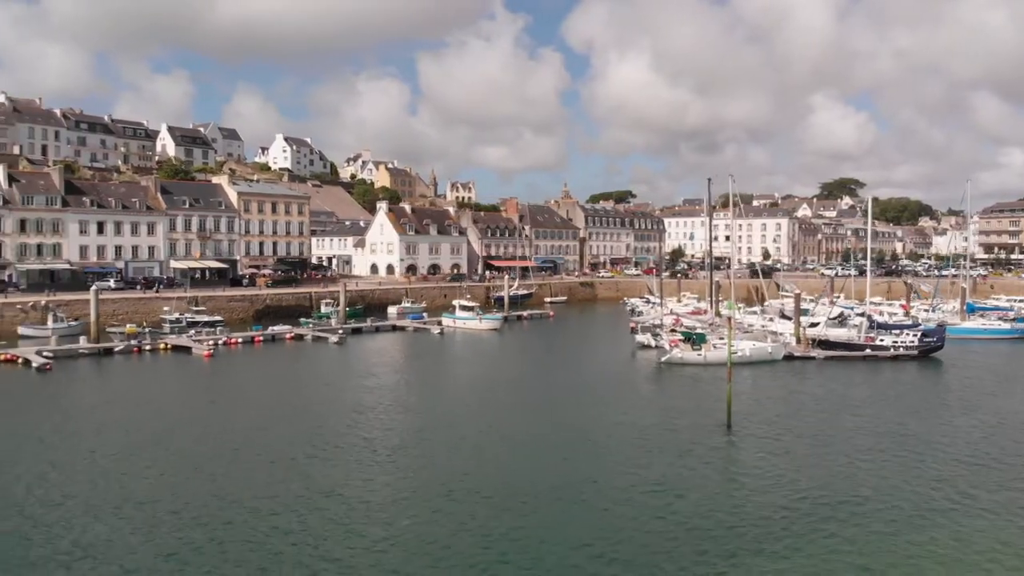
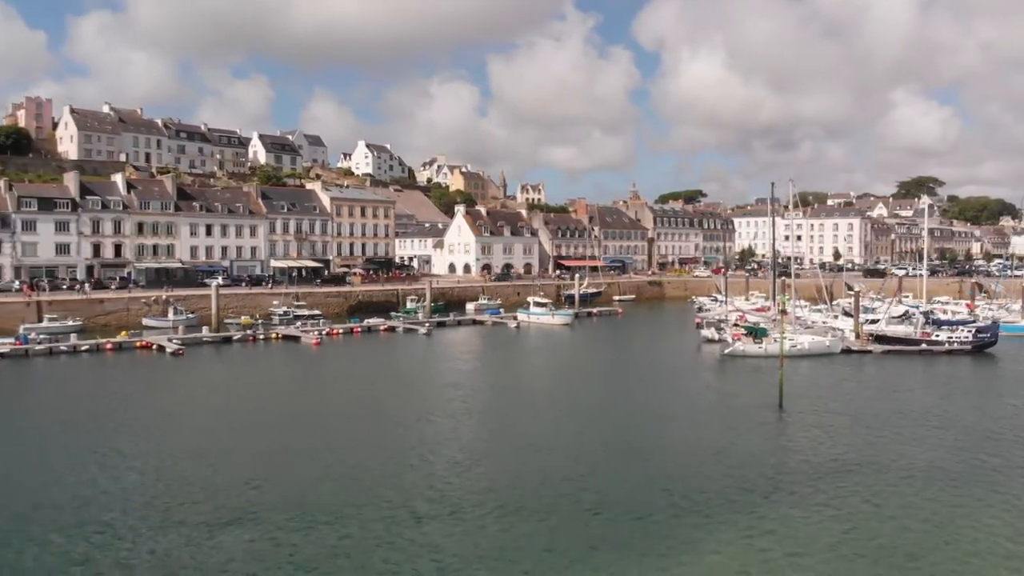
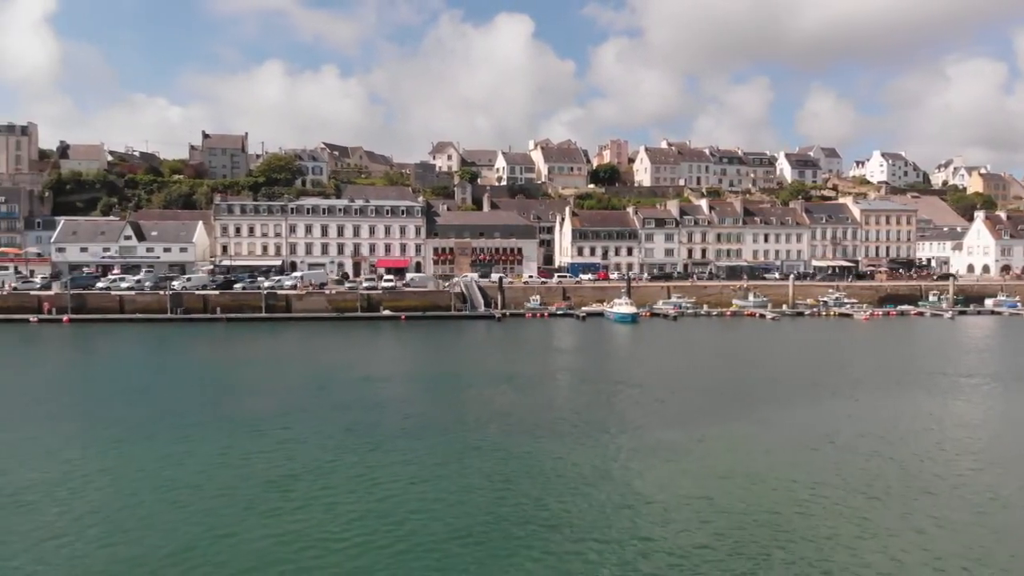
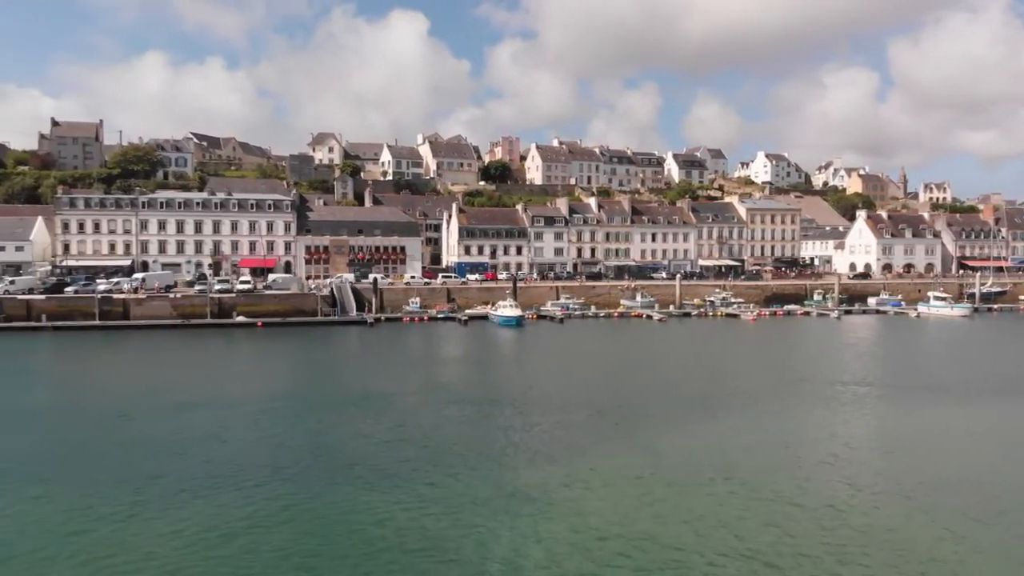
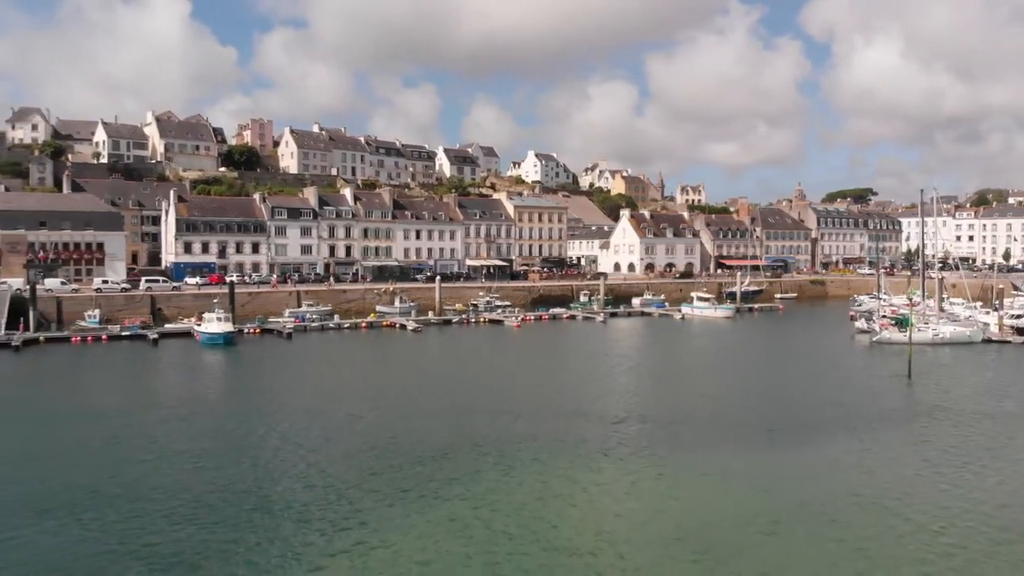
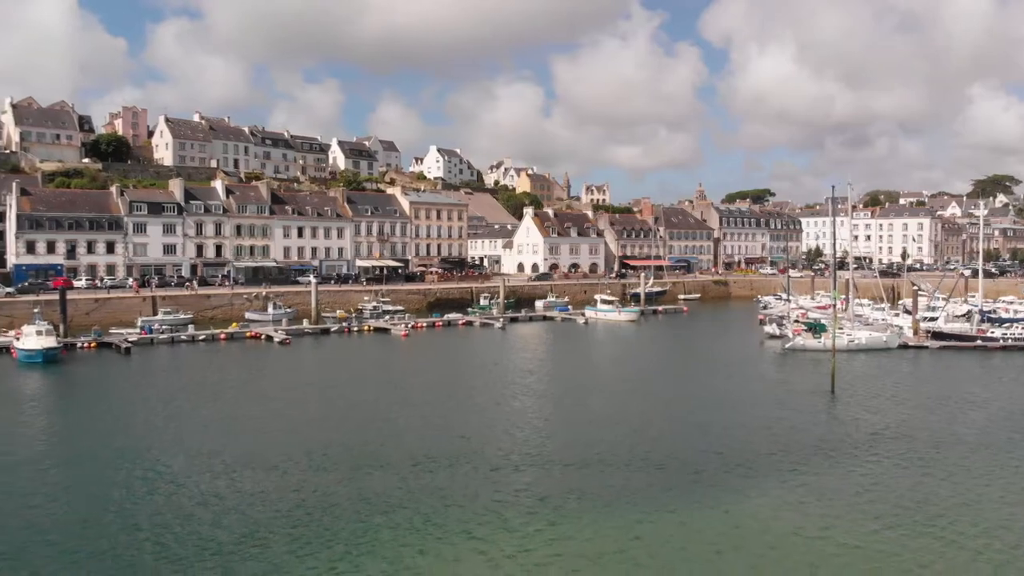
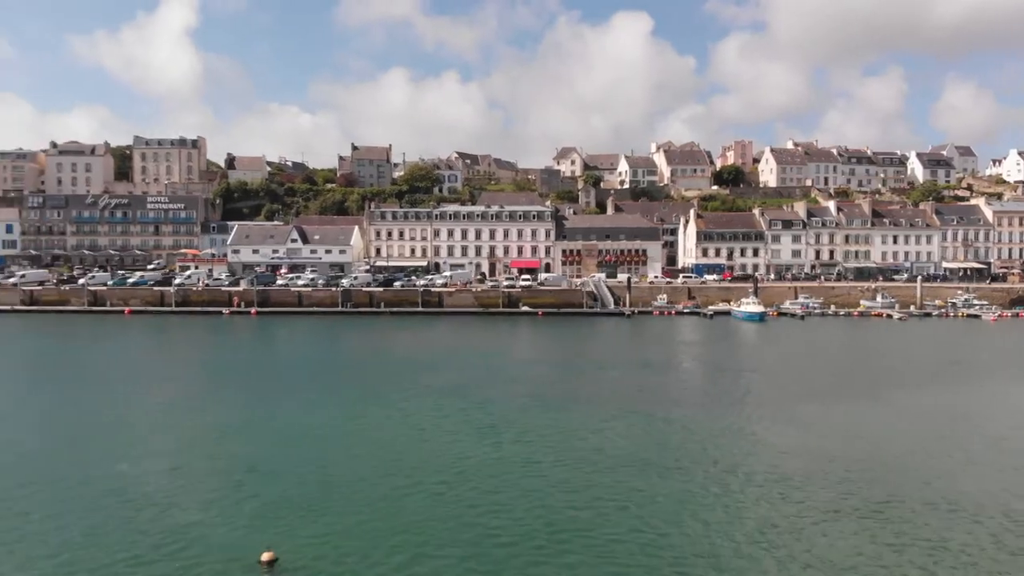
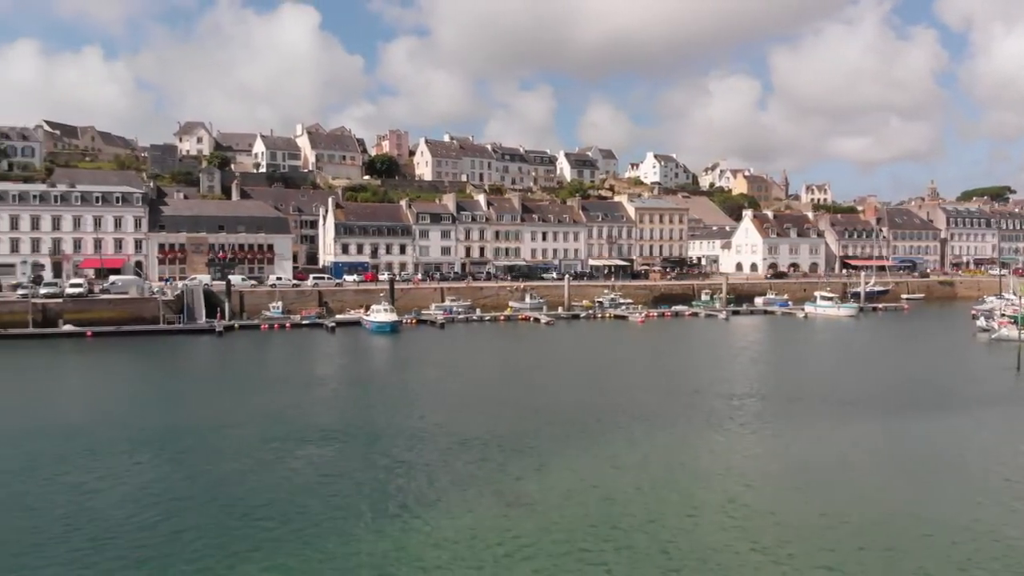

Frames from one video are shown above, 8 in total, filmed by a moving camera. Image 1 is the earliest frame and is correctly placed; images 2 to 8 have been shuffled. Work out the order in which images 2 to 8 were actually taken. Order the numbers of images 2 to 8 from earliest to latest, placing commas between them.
2, 6, 5, 8, 4, 3, 7
